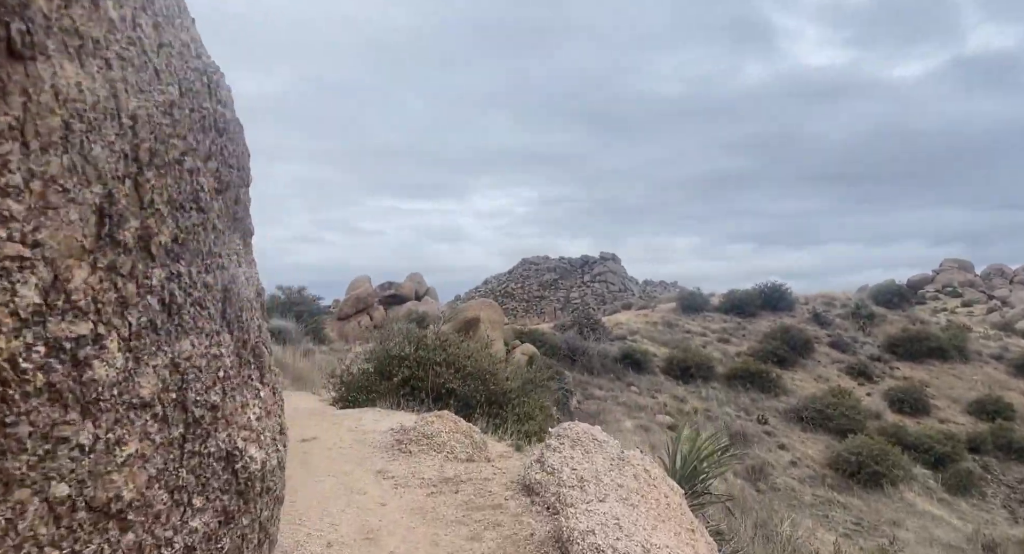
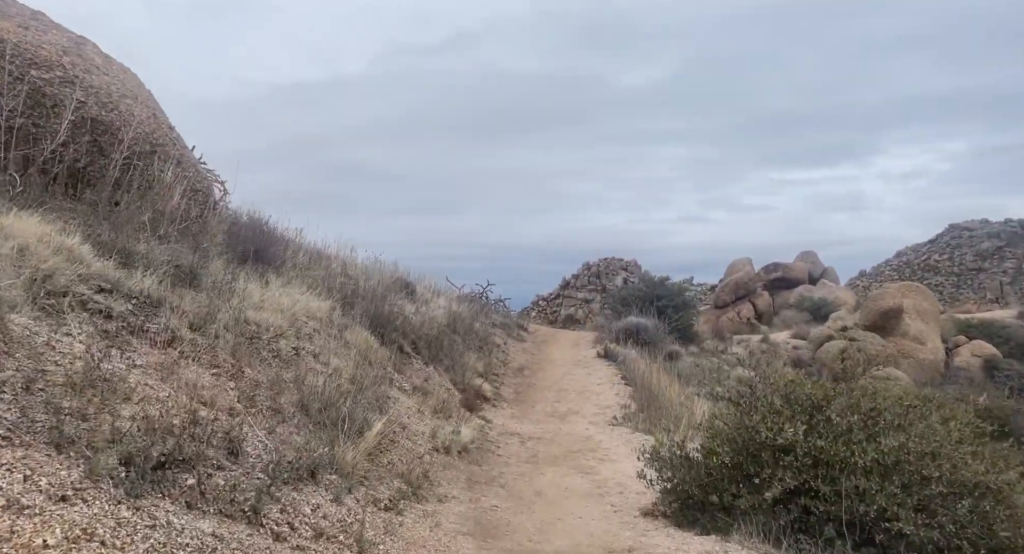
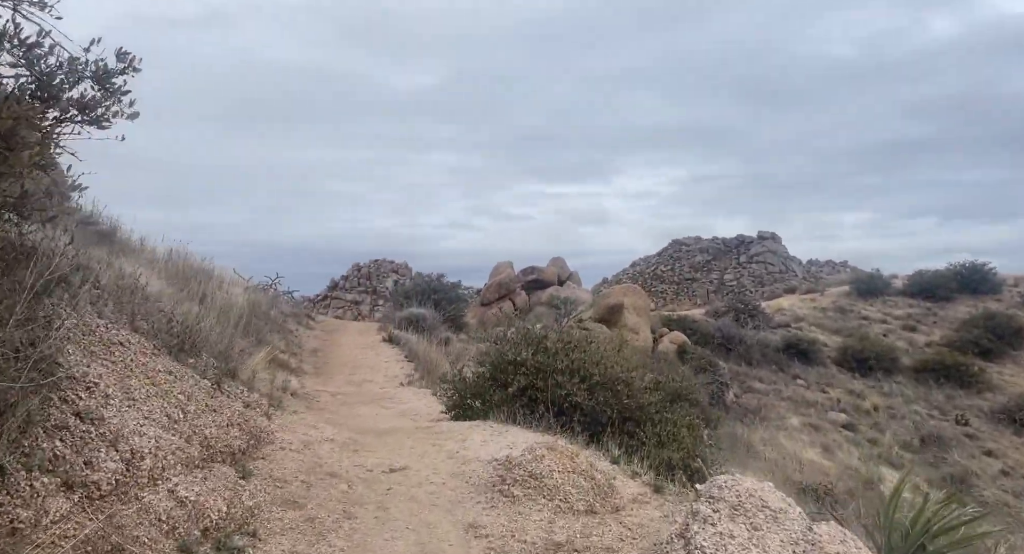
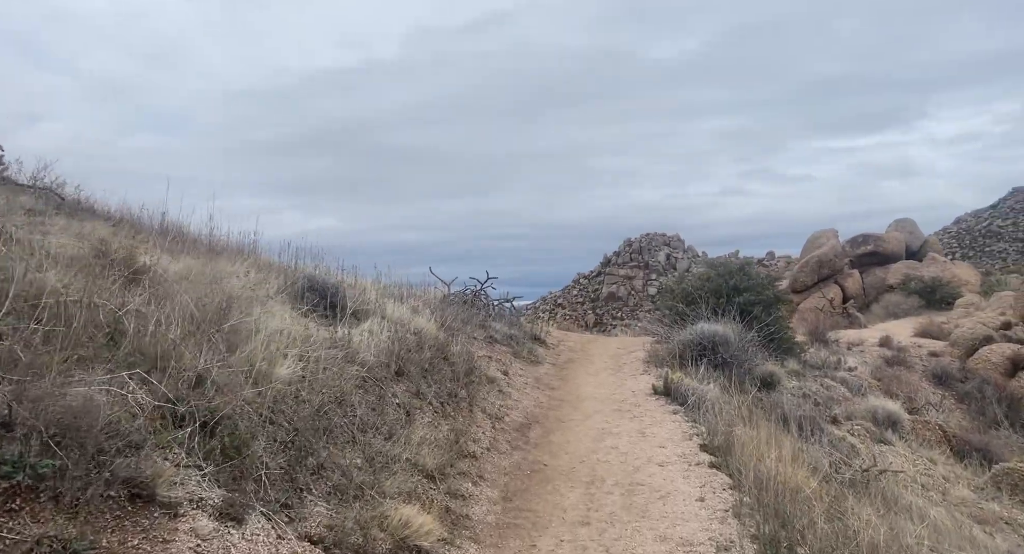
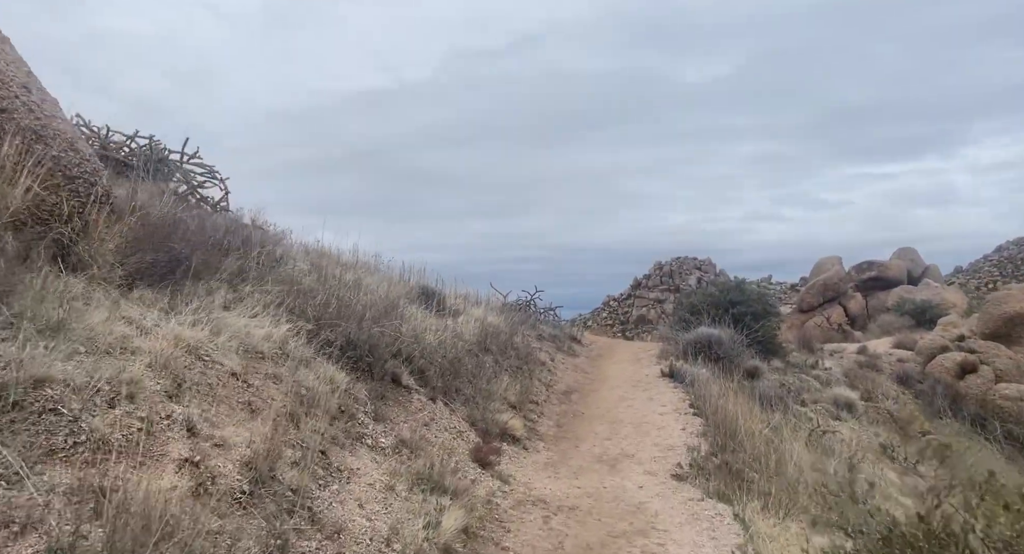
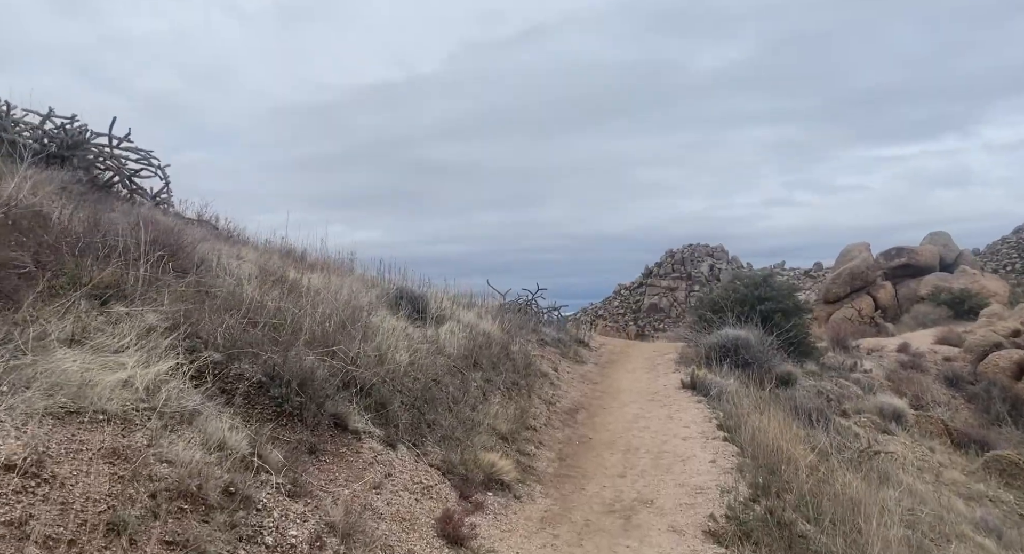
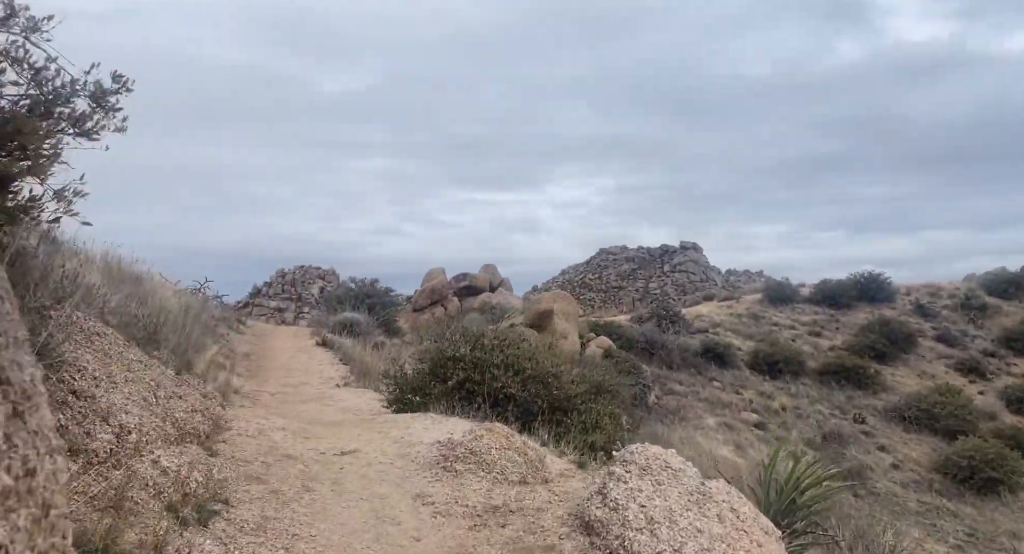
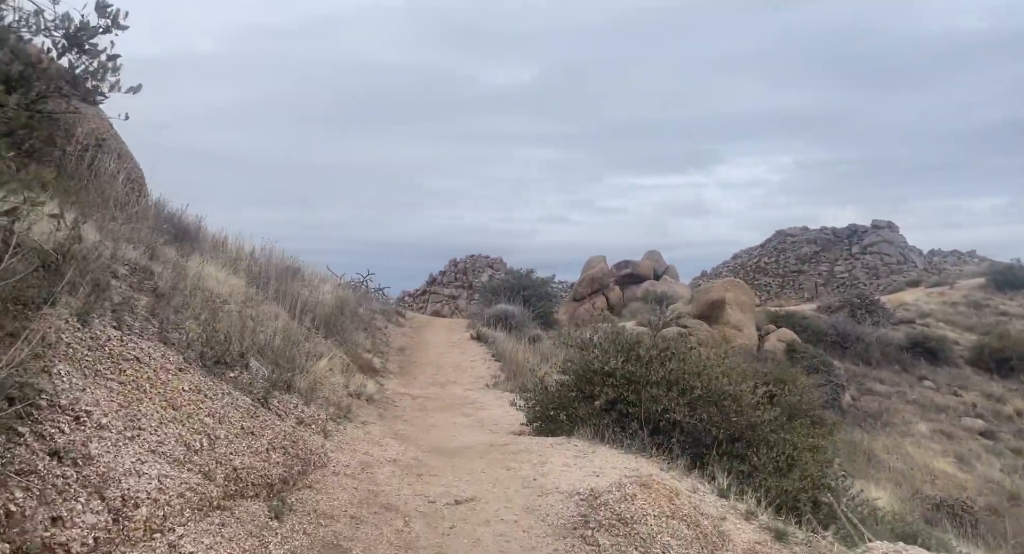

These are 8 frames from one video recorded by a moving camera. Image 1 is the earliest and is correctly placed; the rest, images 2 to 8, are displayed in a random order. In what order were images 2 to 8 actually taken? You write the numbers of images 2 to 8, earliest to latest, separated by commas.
7, 3, 8, 2, 5, 6, 4
